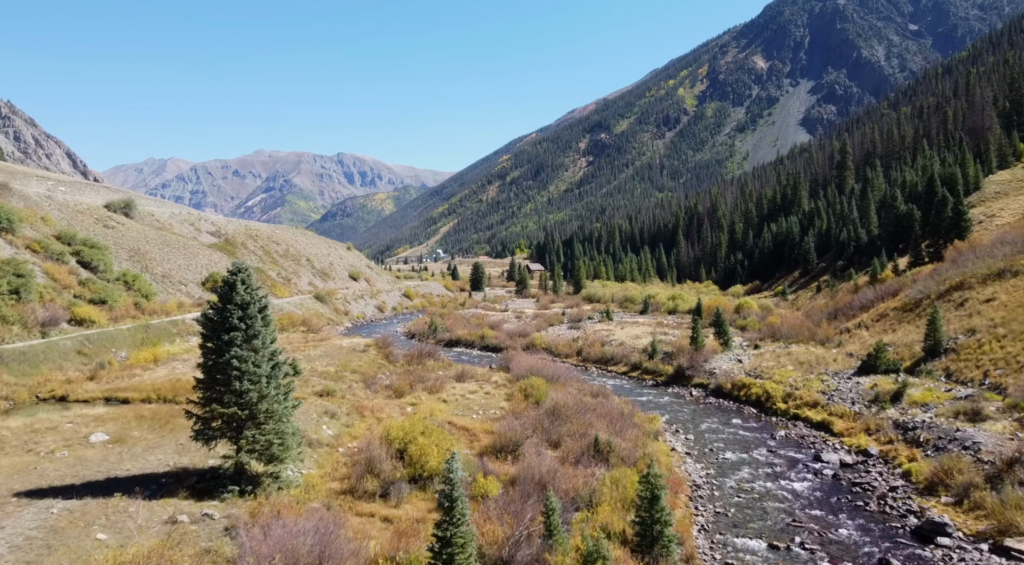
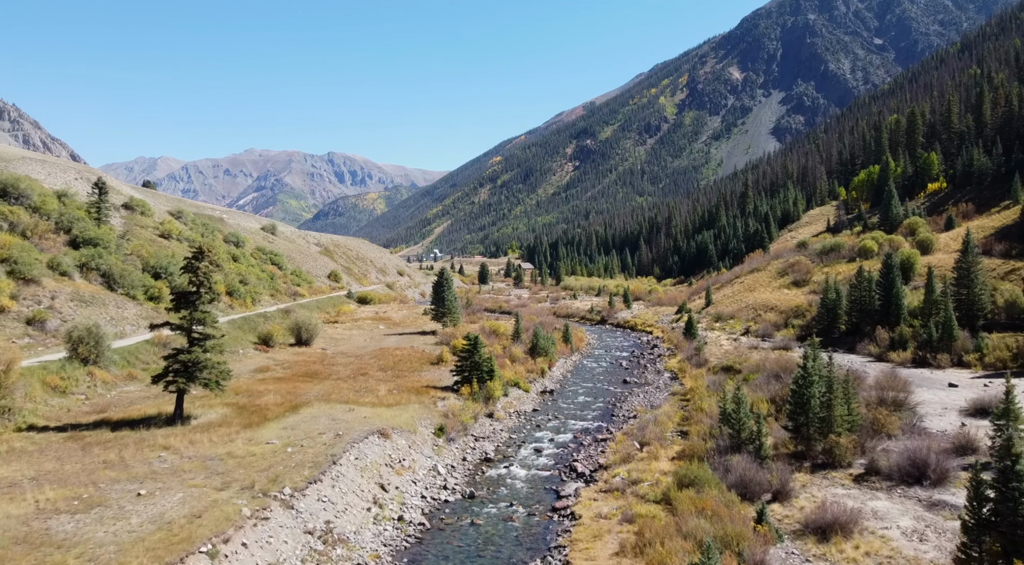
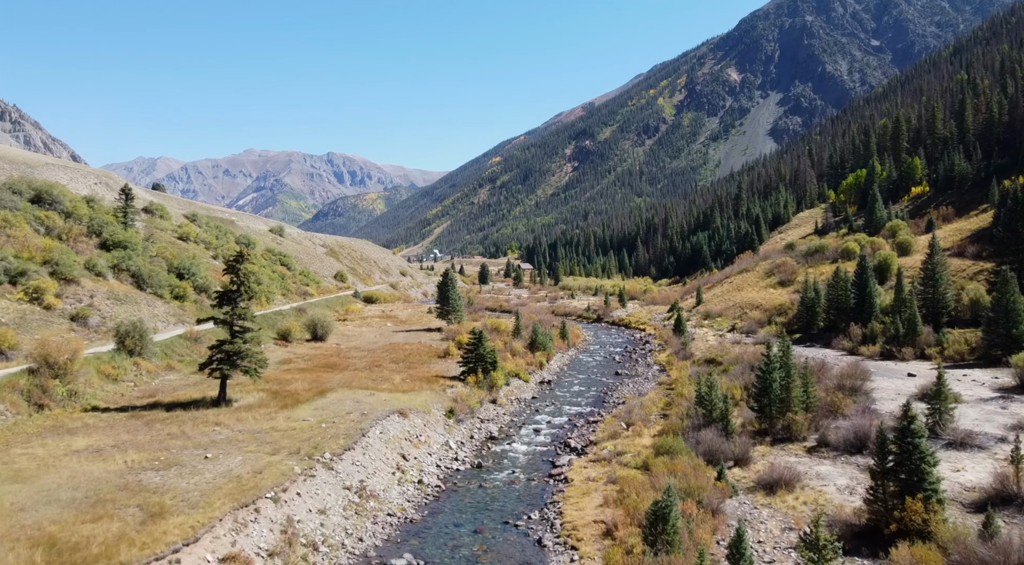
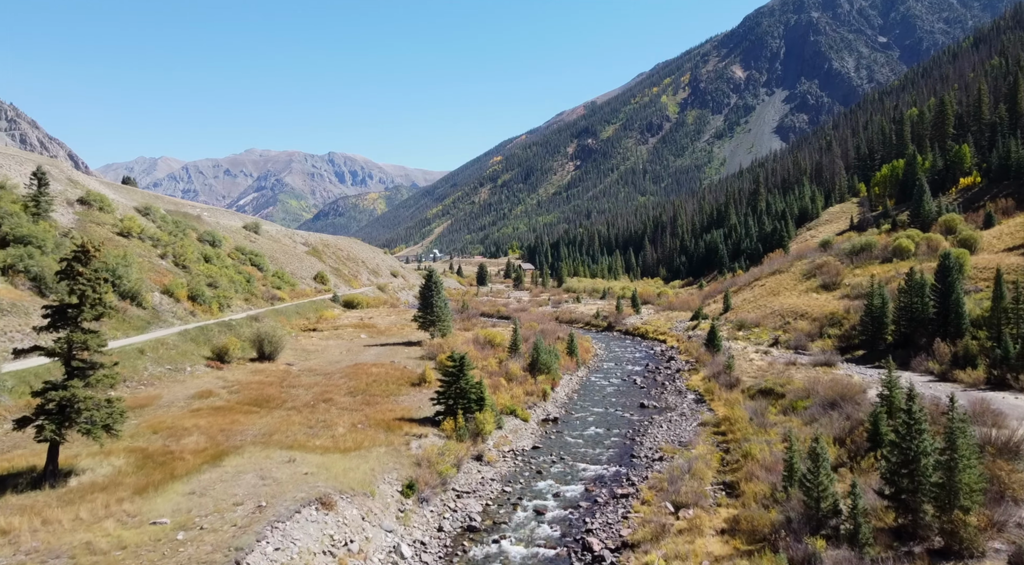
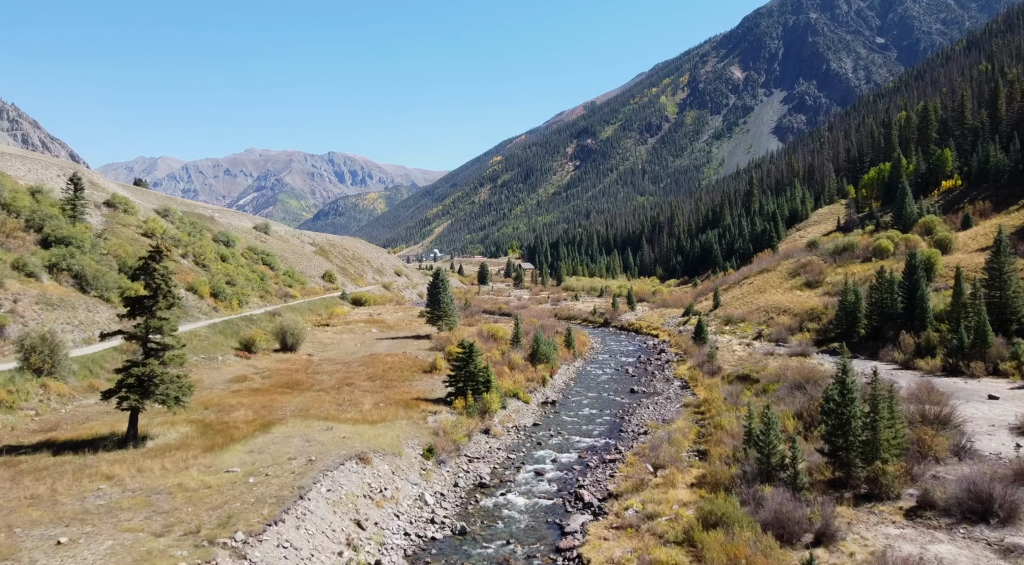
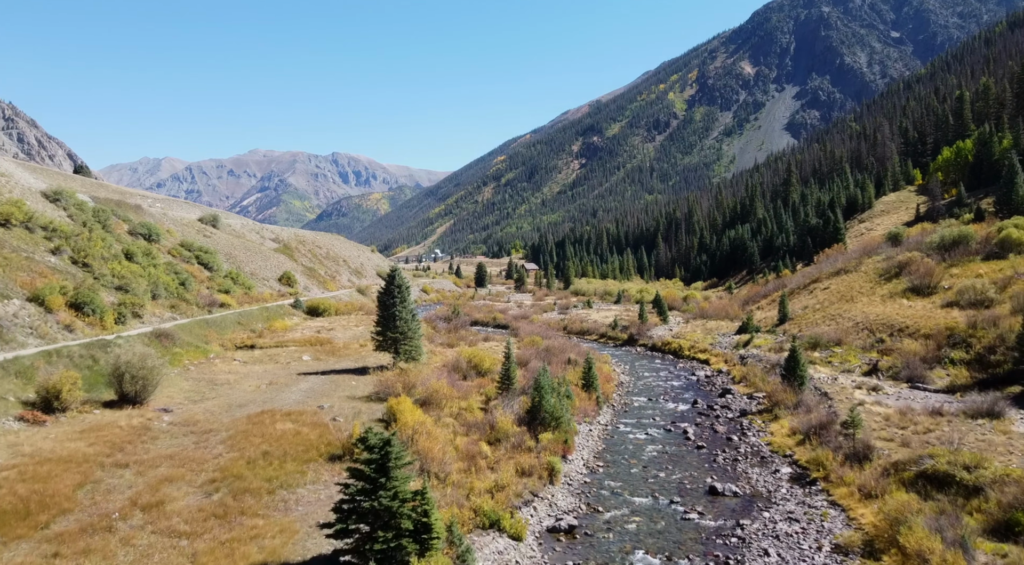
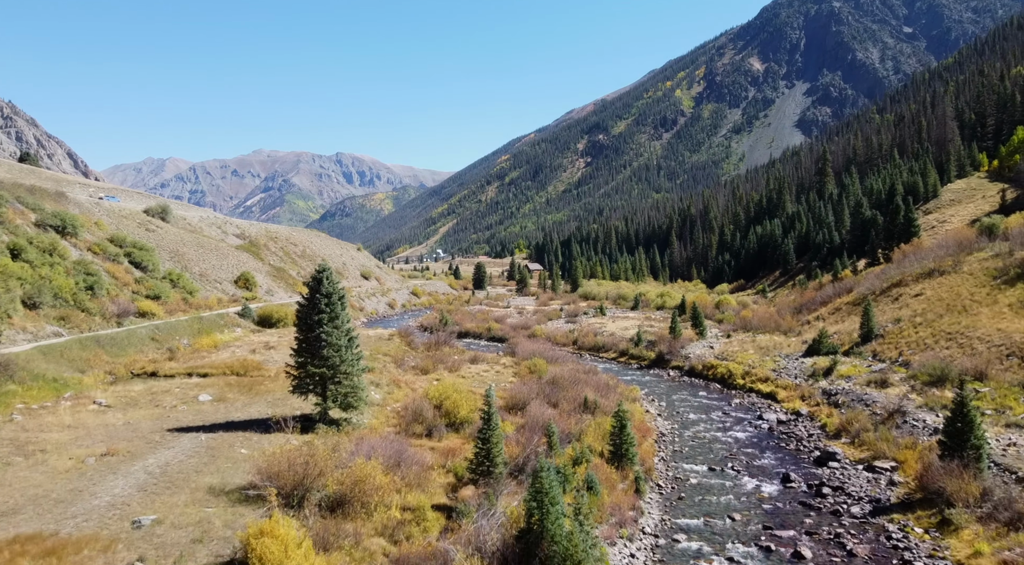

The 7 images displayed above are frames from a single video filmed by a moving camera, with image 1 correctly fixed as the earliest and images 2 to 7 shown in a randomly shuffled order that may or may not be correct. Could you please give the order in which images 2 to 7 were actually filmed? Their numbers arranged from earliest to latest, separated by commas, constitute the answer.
7, 6, 4, 5, 2, 3
